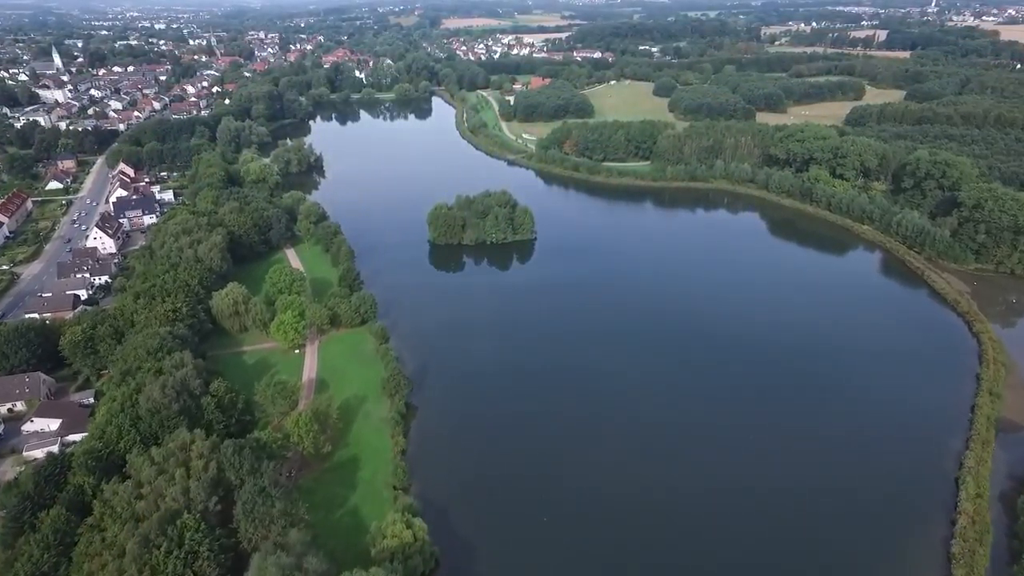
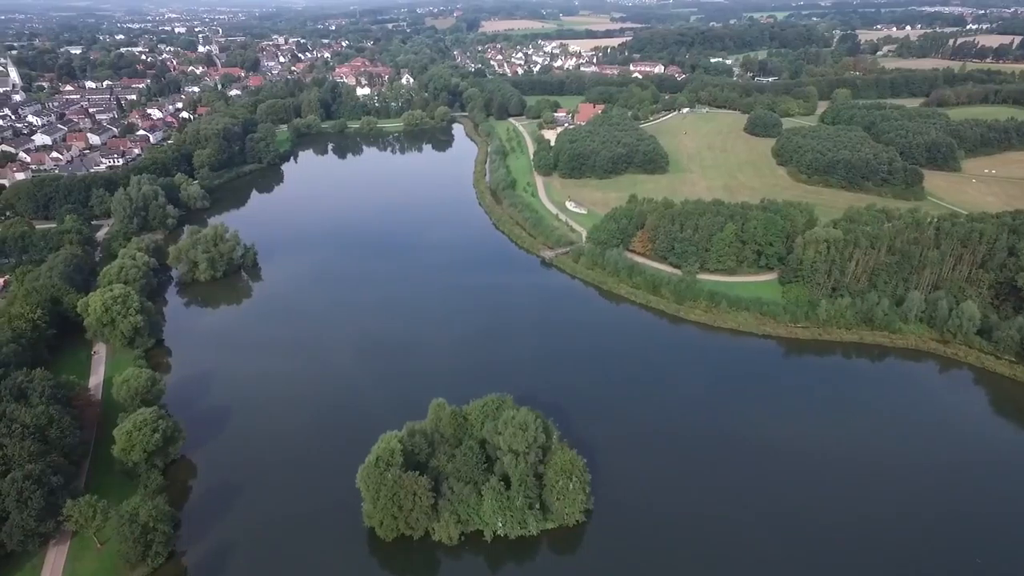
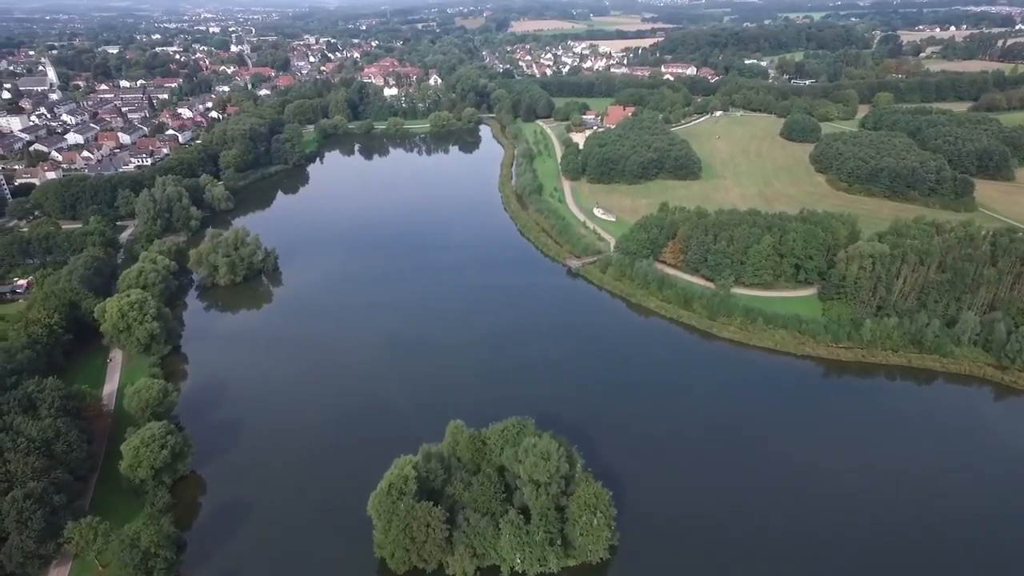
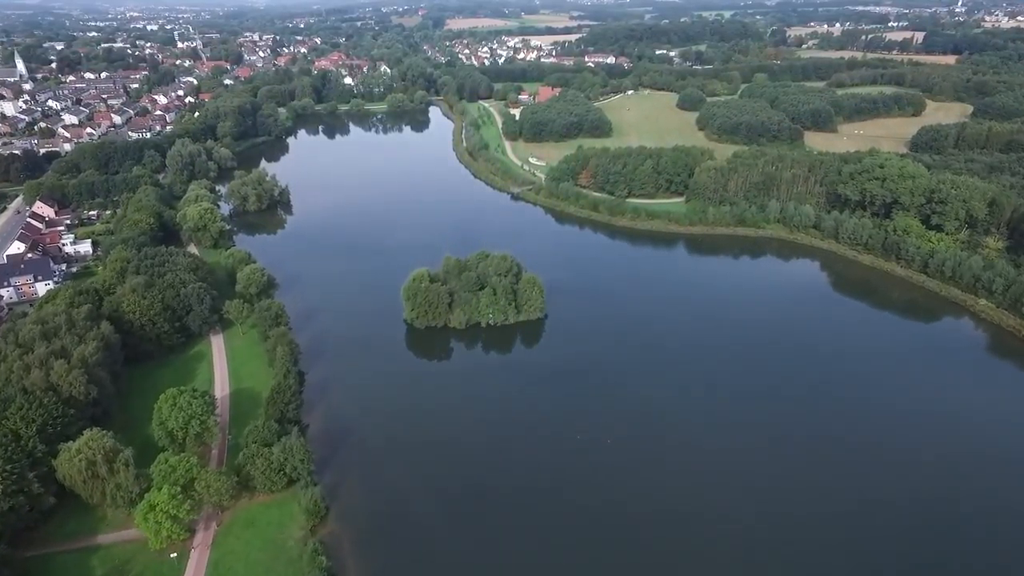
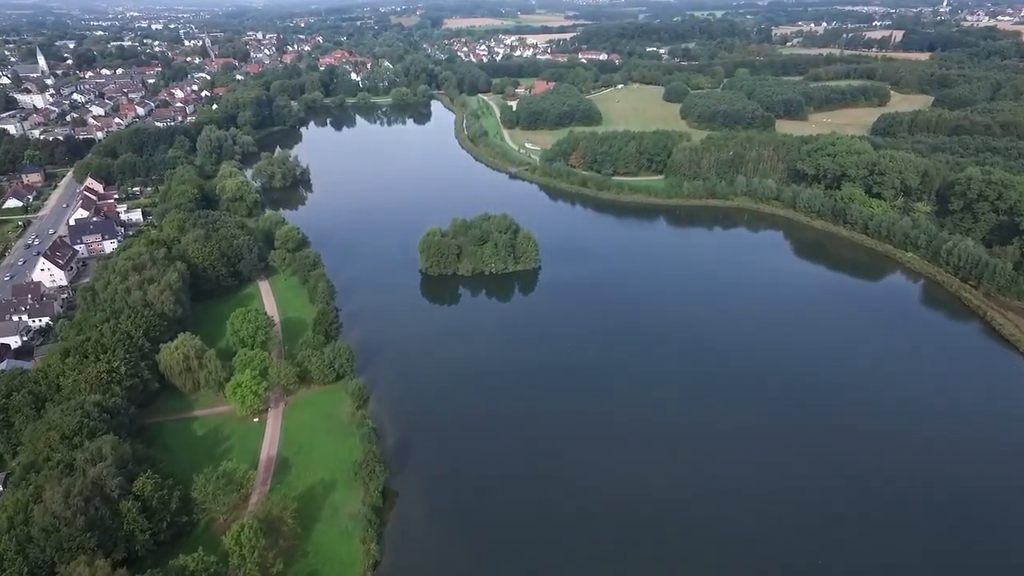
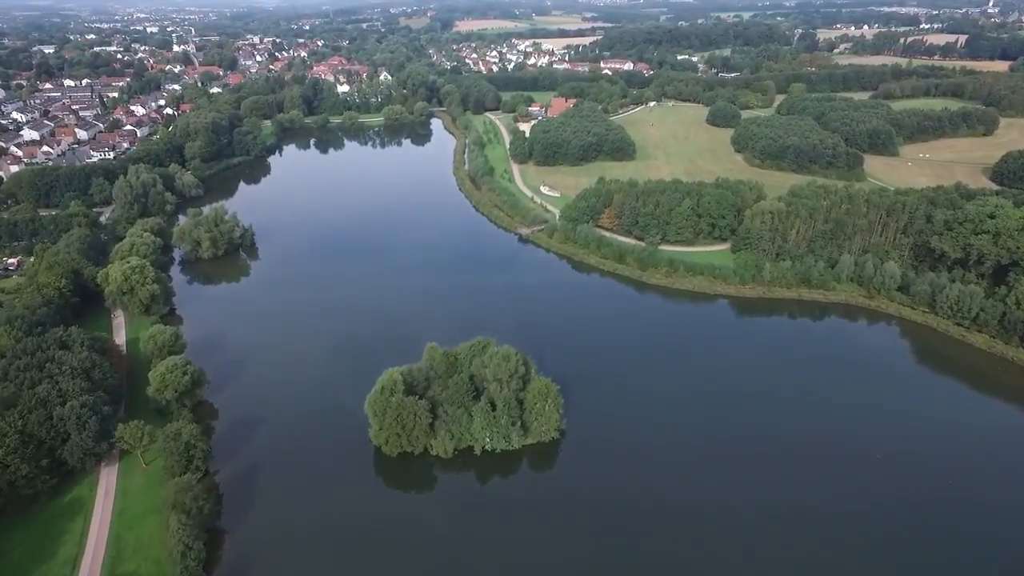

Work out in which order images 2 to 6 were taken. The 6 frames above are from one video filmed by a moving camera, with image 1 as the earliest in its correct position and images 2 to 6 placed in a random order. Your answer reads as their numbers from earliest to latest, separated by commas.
5, 4, 6, 2, 3
